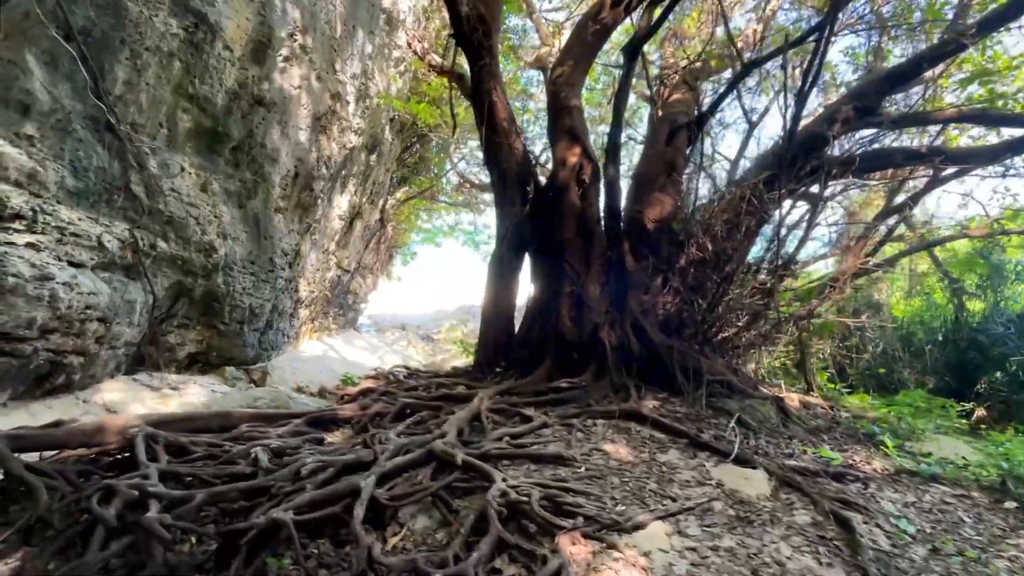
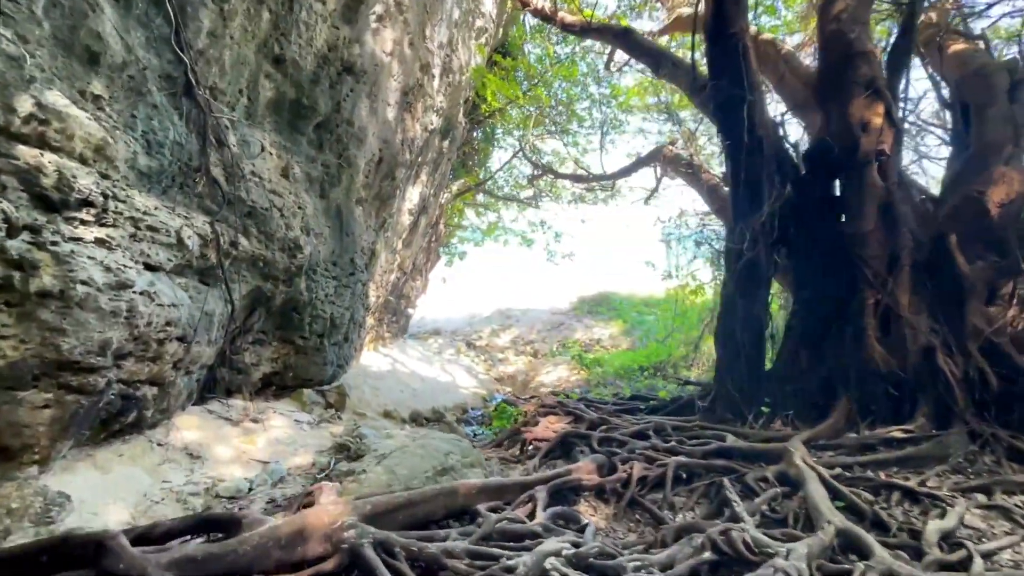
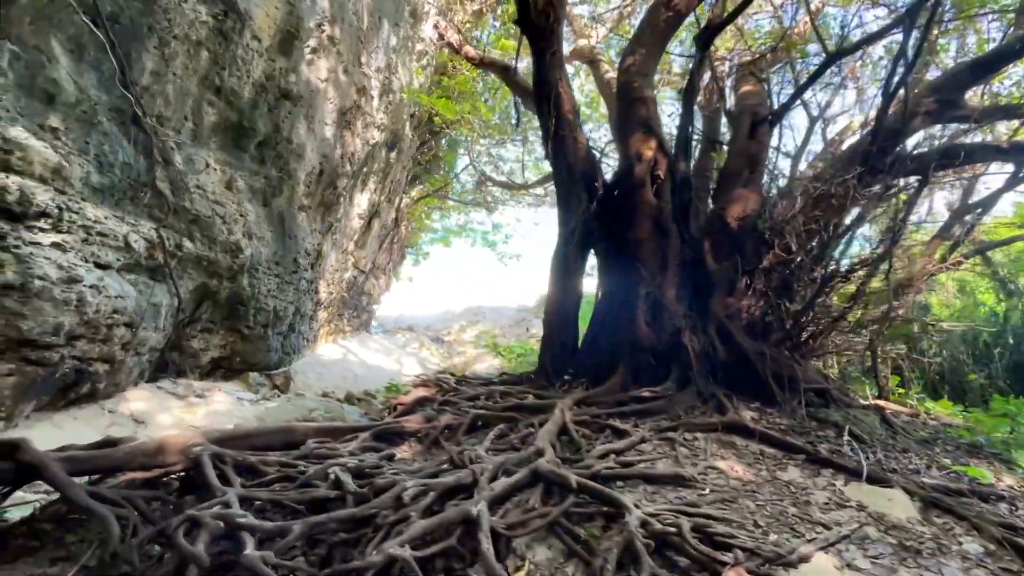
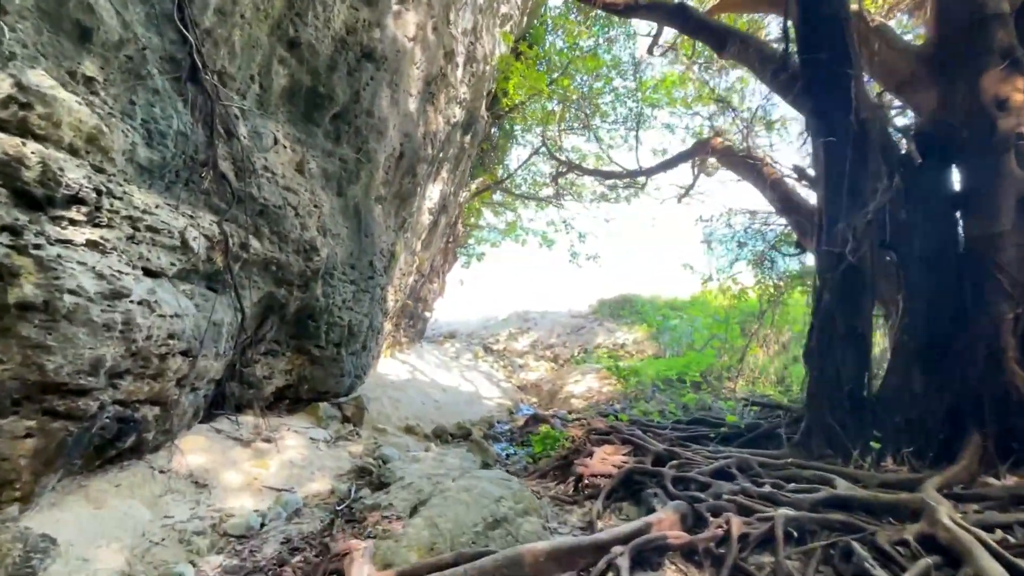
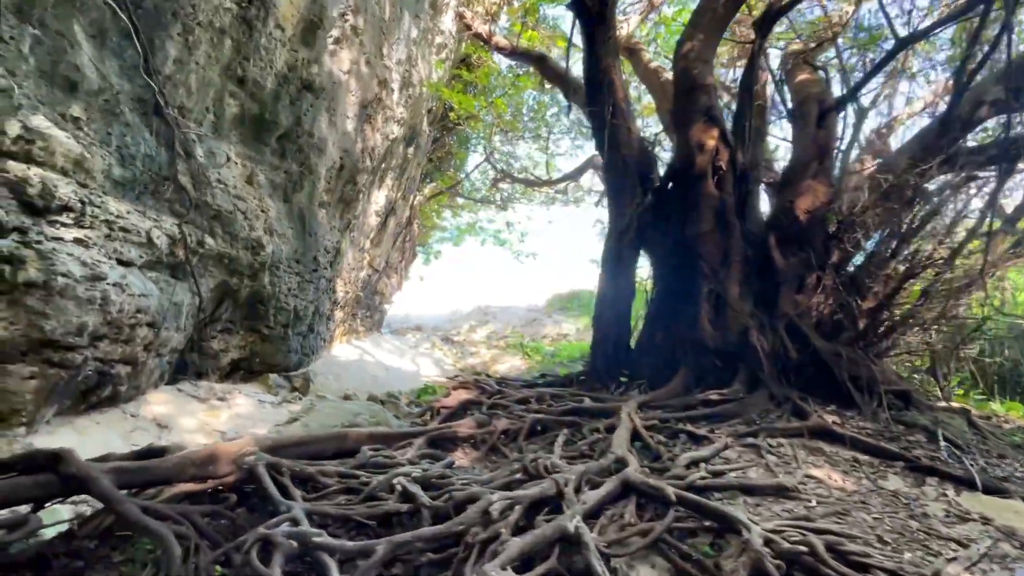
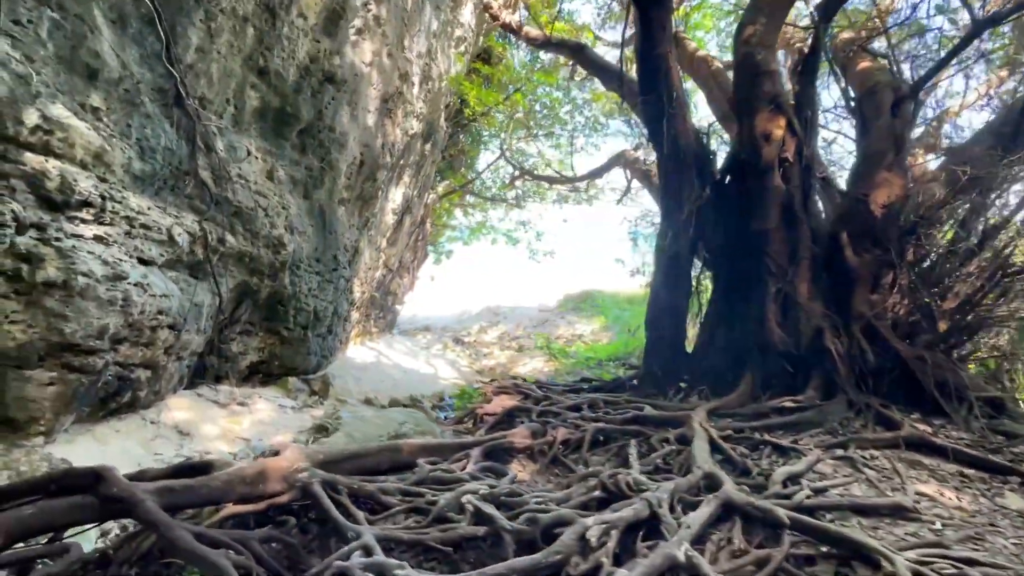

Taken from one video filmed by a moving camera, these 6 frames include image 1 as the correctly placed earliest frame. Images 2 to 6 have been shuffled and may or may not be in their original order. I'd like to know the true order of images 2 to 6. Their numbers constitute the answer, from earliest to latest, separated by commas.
3, 5, 6, 2, 4
